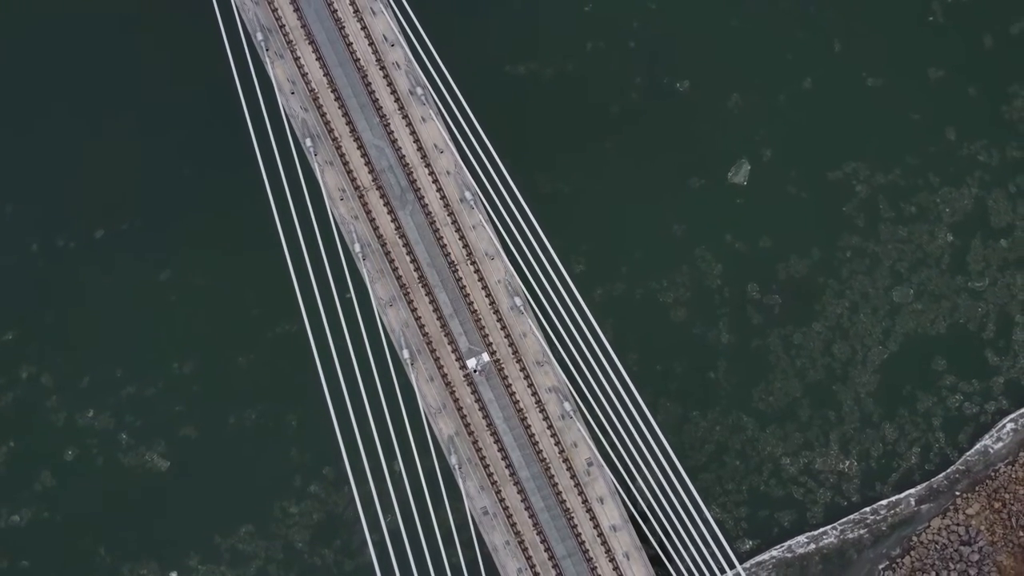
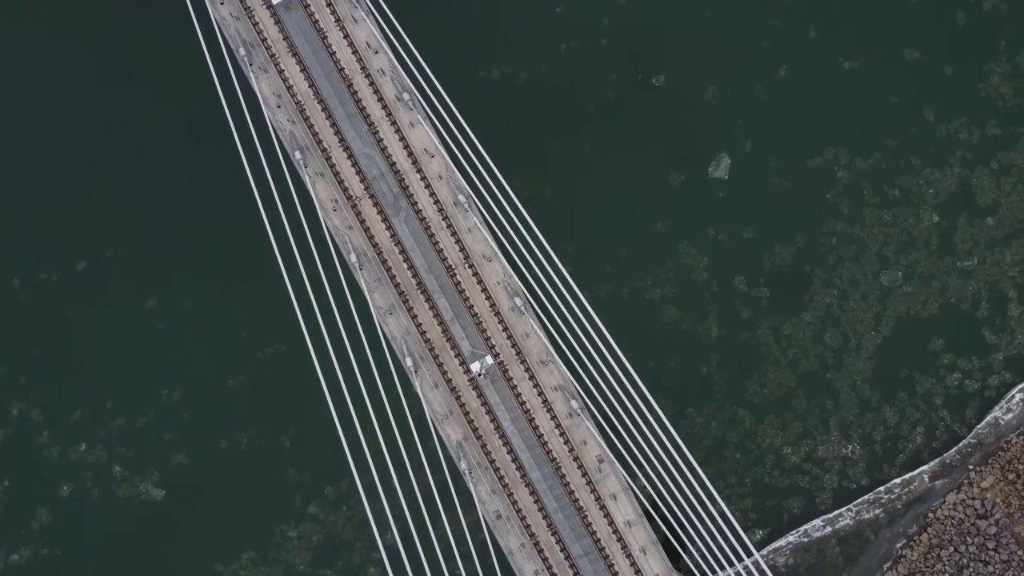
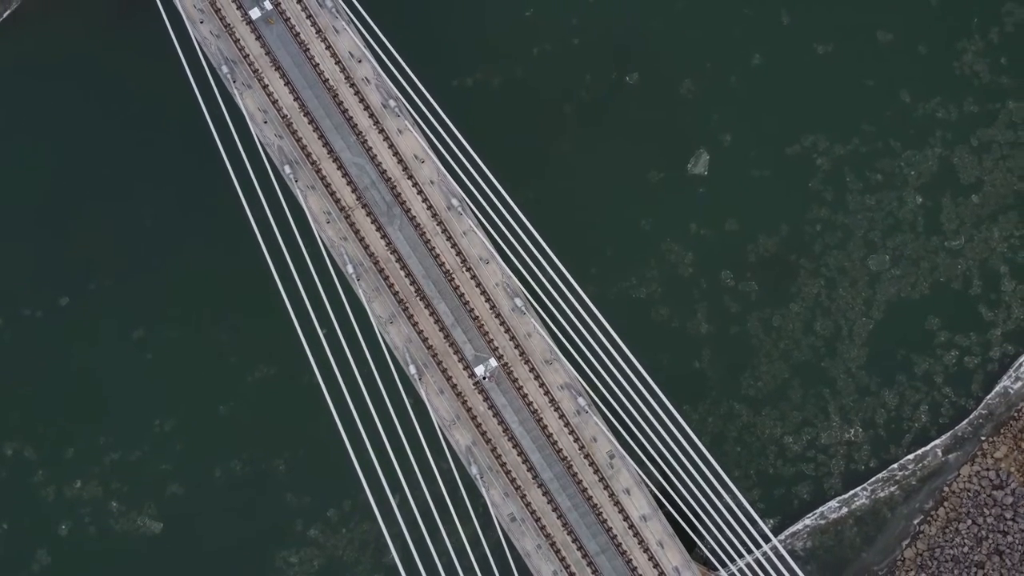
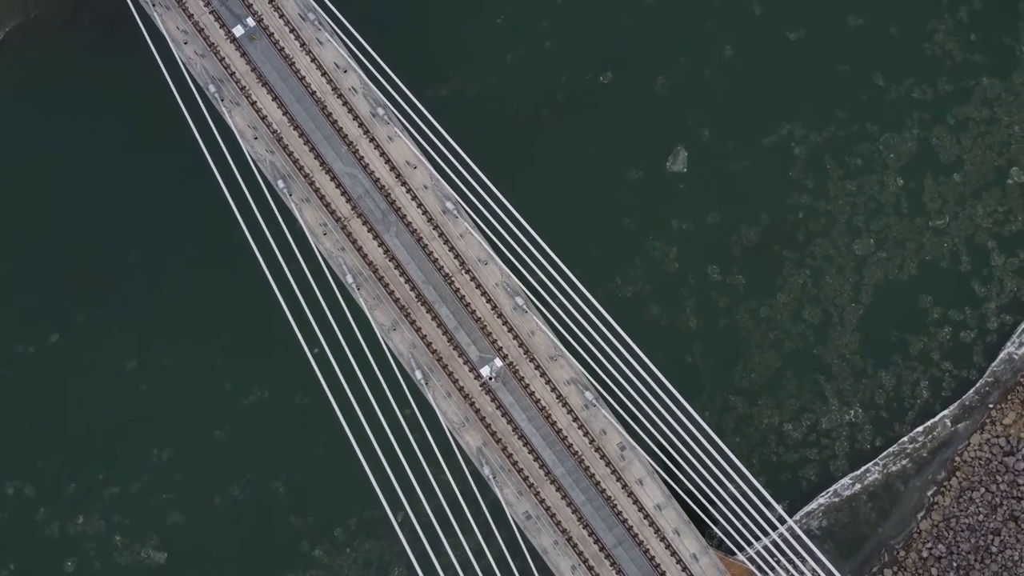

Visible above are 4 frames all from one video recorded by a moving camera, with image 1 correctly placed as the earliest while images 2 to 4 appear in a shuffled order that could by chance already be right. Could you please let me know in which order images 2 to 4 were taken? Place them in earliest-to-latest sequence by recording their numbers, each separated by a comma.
2, 3, 4
